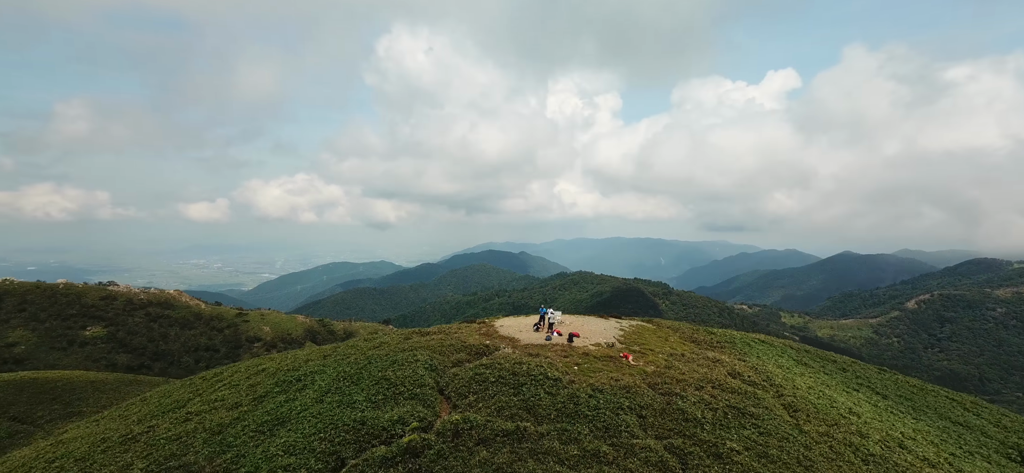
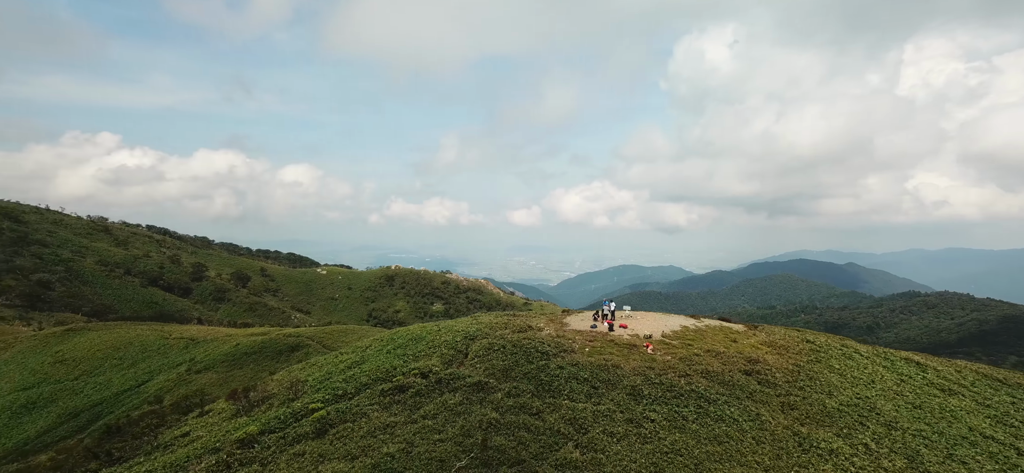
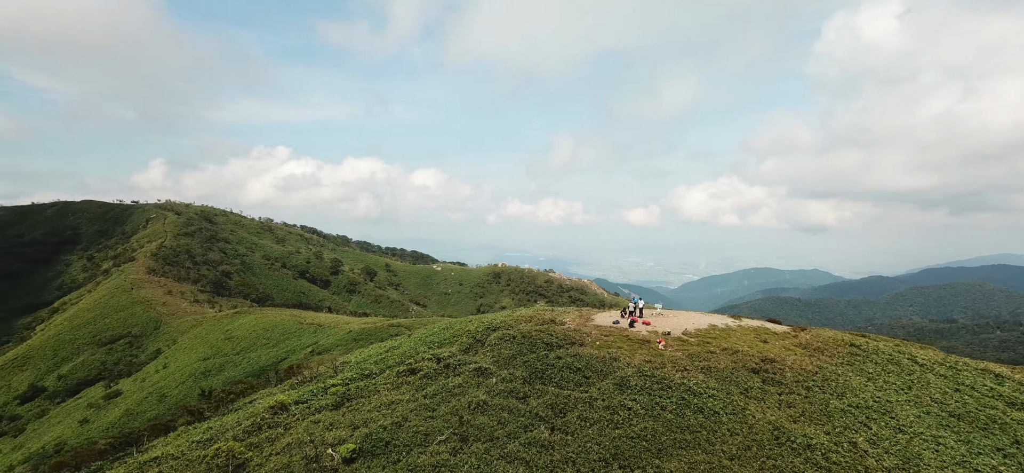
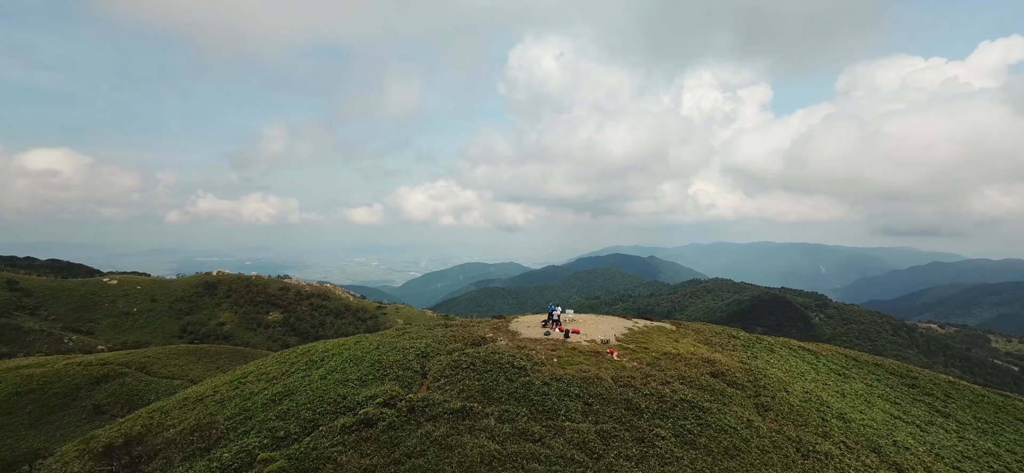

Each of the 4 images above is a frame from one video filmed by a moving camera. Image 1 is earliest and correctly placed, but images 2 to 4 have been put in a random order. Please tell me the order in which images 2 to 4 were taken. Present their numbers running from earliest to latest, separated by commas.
4, 2, 3
